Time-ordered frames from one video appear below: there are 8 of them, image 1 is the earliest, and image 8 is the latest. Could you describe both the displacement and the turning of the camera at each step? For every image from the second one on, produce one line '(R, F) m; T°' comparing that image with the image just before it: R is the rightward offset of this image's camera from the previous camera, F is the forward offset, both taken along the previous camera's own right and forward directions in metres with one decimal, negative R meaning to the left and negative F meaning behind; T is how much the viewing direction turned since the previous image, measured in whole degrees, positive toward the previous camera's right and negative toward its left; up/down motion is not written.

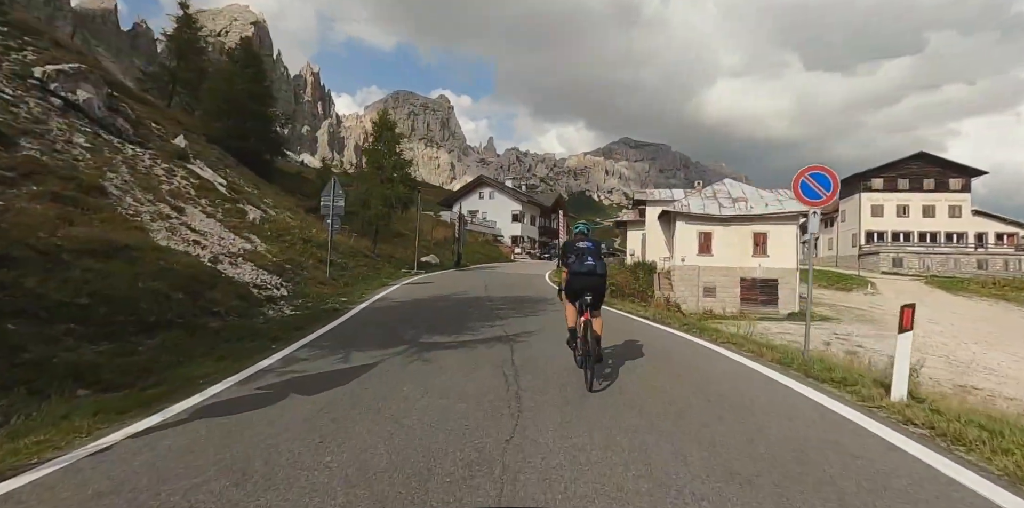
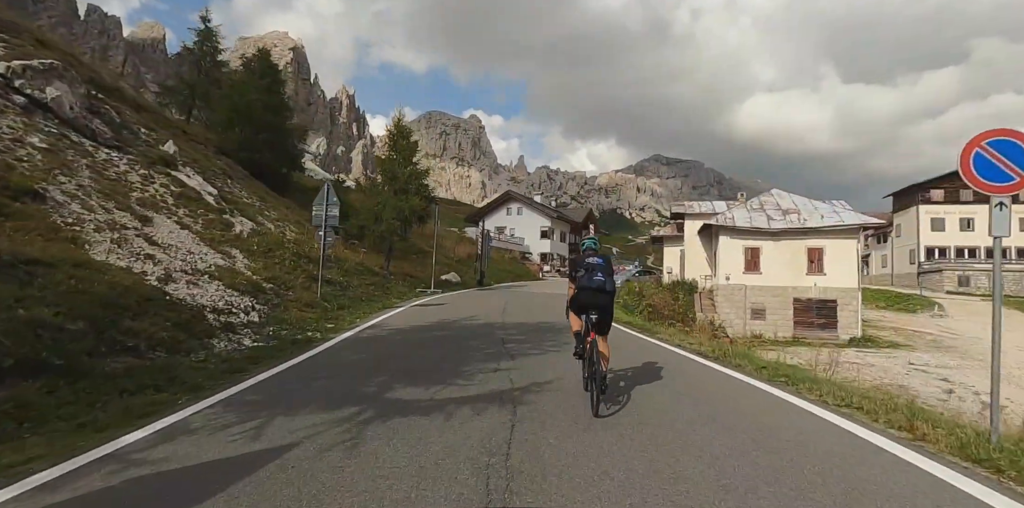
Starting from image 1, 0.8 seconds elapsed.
(+0.3, +3.0) m; -4°
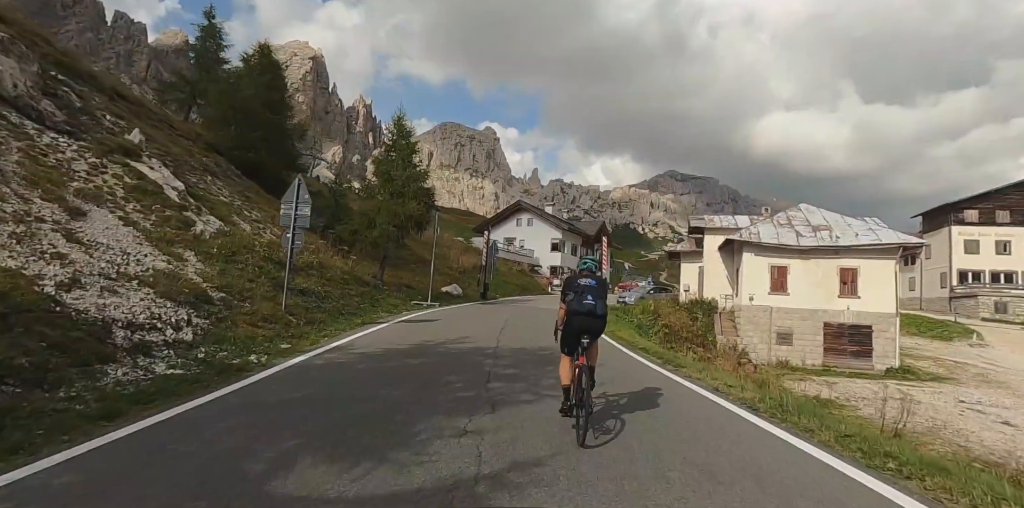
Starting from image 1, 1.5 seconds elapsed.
(+0.4, +2.4) m; -1°
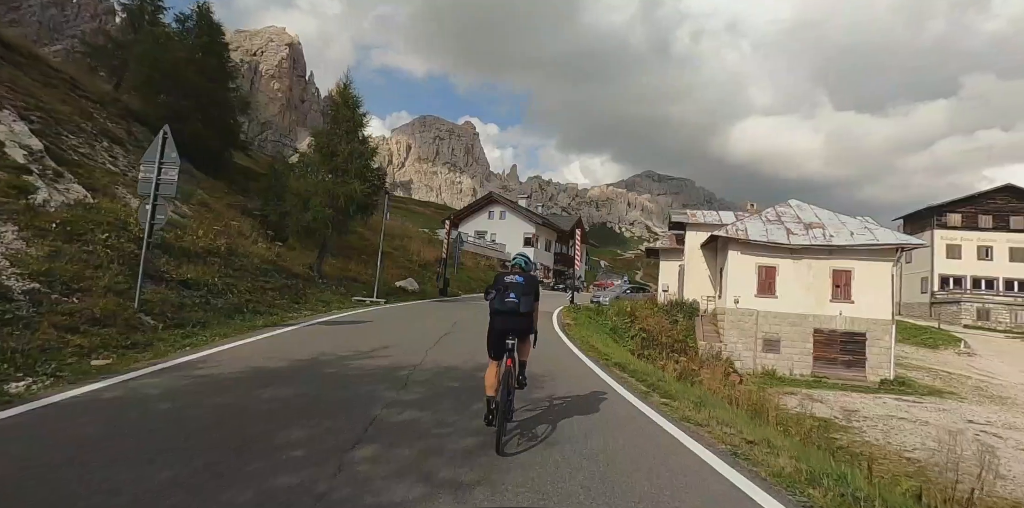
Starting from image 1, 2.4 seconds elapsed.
(+0.8, +3.3) m; +3°
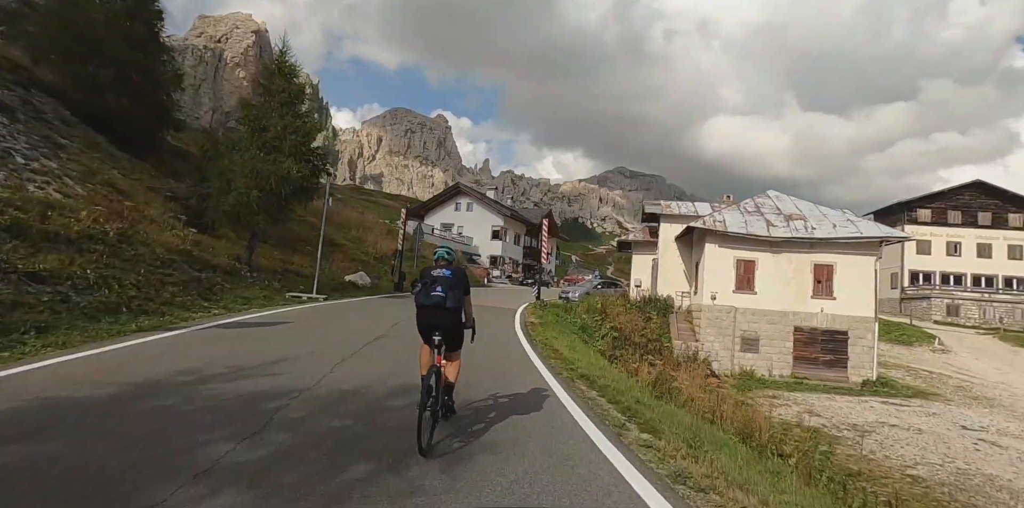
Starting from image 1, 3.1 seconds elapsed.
(+0.6, +2.3) m; +3°
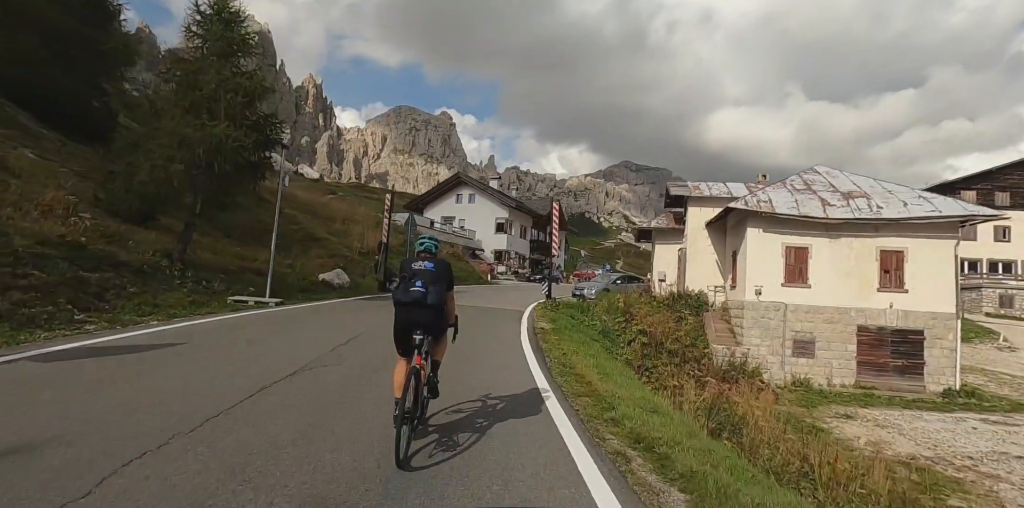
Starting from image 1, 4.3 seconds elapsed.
(+0.1, +4.0) m; -1°
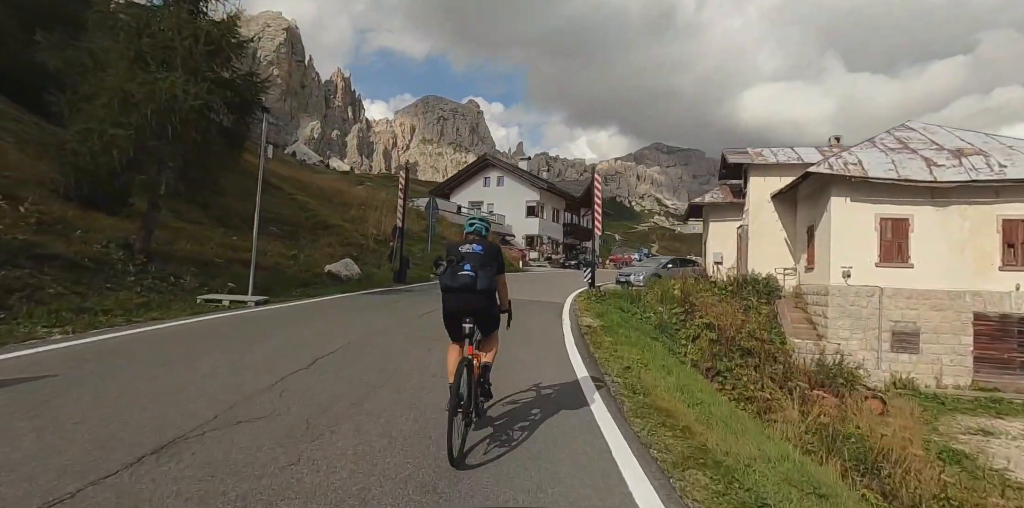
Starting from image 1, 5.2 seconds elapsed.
(-0.1, +3.1) m; -4°
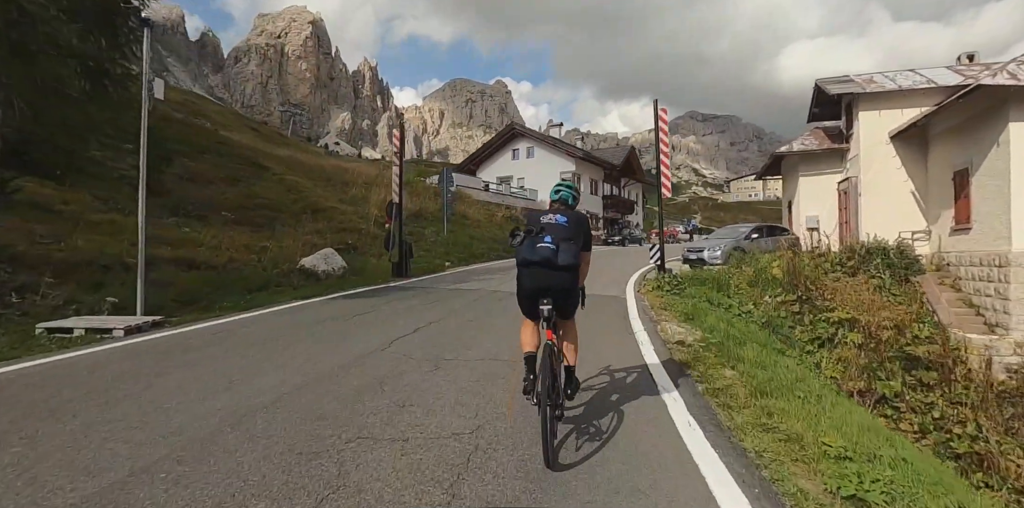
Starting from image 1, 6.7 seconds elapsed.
(0.0, +4.7) m; -4°
